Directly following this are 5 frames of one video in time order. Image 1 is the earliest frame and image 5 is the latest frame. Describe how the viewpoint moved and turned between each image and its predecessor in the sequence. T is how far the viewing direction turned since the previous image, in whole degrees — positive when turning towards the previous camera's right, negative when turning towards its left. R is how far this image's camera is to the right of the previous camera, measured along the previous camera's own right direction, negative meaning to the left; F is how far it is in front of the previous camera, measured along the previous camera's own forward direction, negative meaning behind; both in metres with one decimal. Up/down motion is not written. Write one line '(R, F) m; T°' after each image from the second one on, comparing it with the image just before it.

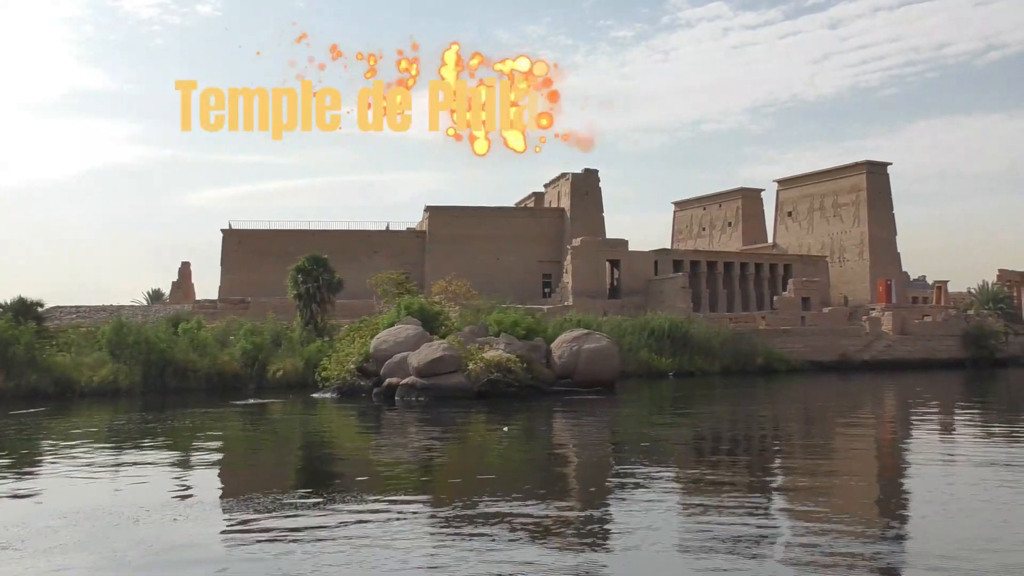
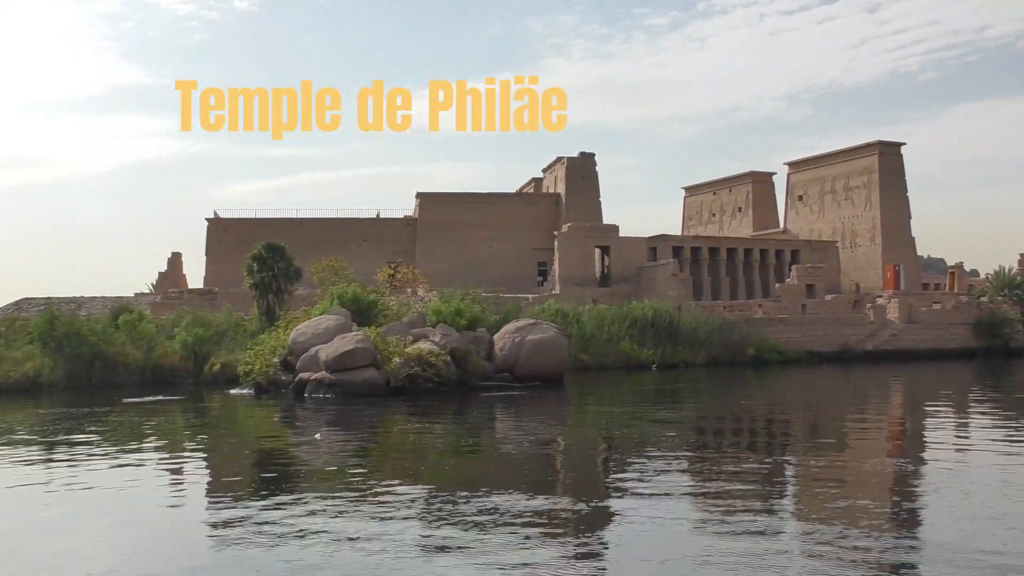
(+1.8, +1.5) m; -2°
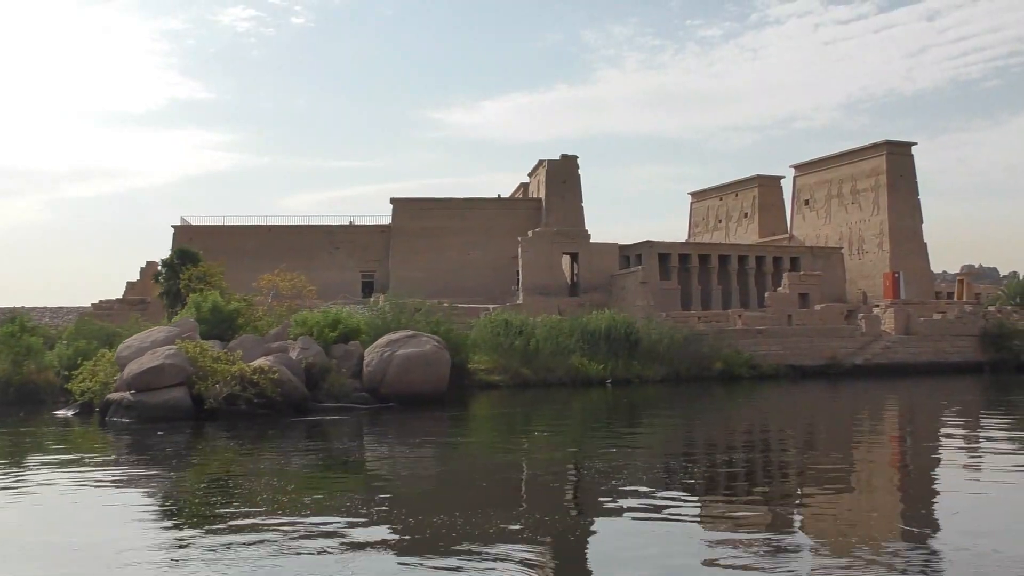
(+3.0, +2.3) m; -3°
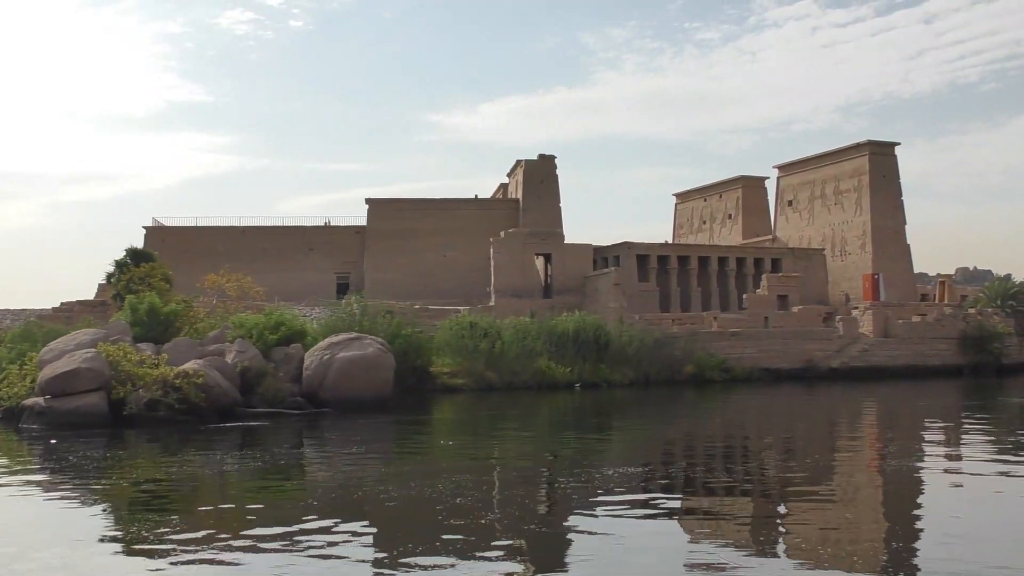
(+0.8, +0.6) m; 0°
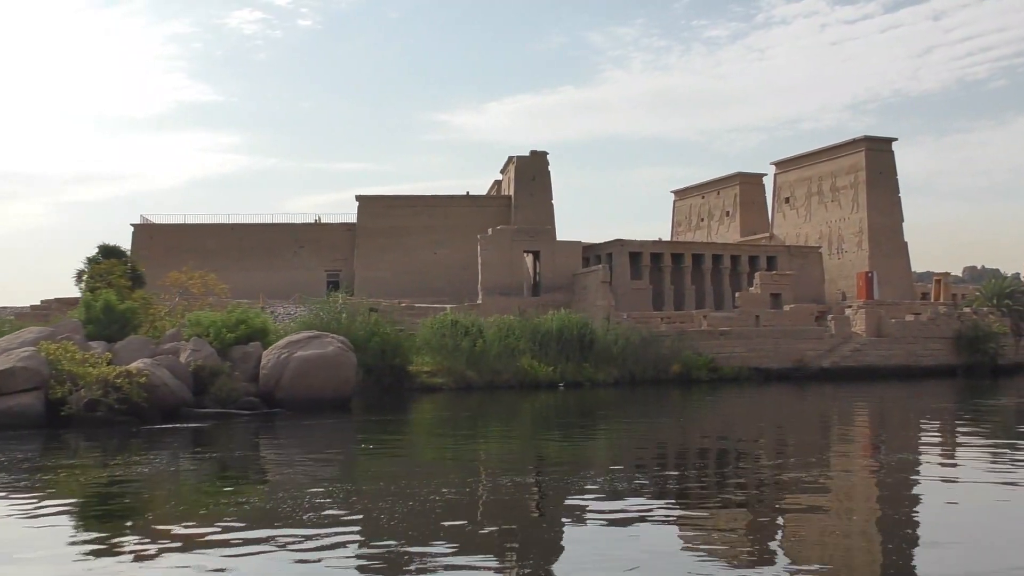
(+0.7, +0.5) m; 0°
